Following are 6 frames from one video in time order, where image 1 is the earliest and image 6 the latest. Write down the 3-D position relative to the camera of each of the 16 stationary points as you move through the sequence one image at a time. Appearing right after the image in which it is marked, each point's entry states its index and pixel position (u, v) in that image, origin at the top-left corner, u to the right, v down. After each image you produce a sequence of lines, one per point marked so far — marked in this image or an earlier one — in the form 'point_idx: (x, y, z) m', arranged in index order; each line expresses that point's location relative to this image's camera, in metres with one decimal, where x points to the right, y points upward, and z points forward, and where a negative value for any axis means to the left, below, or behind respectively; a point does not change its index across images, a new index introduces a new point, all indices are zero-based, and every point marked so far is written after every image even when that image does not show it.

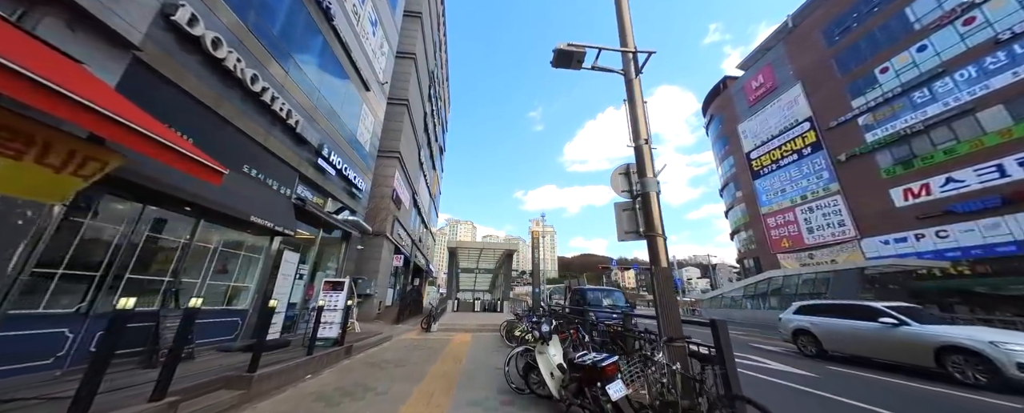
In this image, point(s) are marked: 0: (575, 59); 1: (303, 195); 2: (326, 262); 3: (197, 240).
0: (+0.9, +2.1, +4.0) m
1: (-5.6, +0.3, +7.3) m
2: (-6.1, -1.8, +9.1) m
3: (-5.7, -0.6, +4.9) m
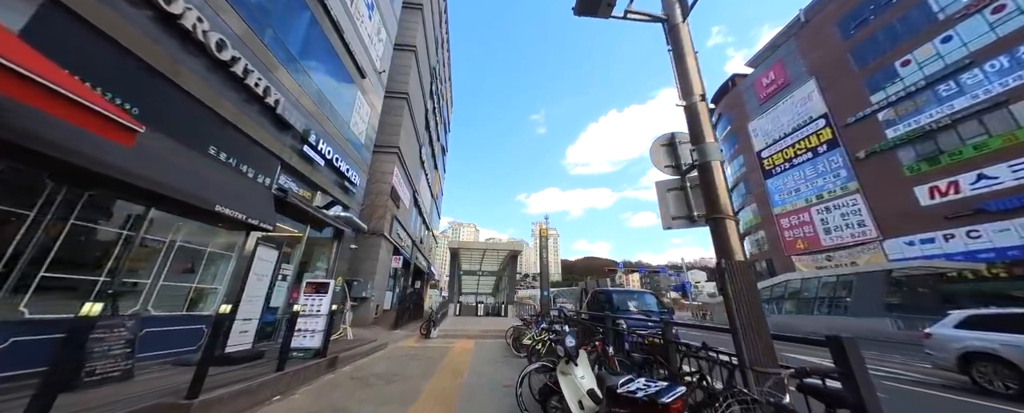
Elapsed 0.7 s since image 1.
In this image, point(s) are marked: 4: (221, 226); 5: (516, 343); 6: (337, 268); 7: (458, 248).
0: (+1.1, +2.3, +3.1) m
1: (-5.4, +0.5, +6.6) m
2: (-5.9, -1.6, +8.3) m
3: (-5.5, -0.4, +4.1) m
4: (-5.5, -0.4, +5.2) m
5: (+0.1, -3.9, +7.7) m
6: (-5.8, -2.1, +9.1) m
7: (-3.6, -2.8, +18.6) m
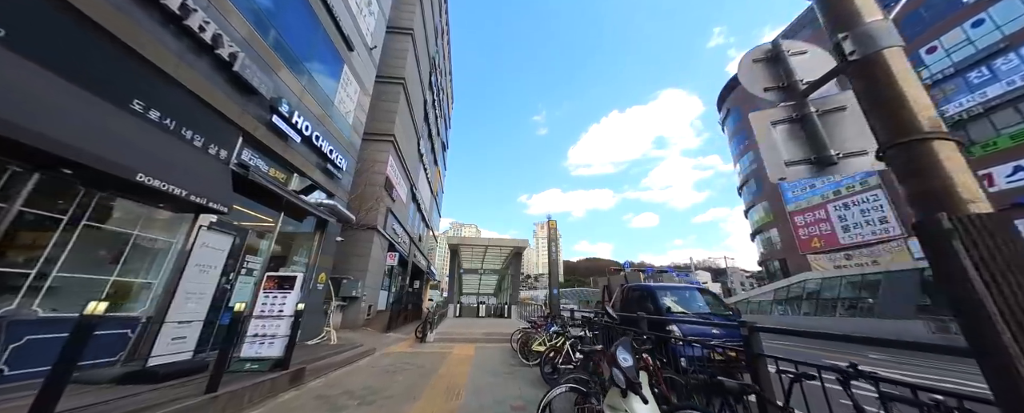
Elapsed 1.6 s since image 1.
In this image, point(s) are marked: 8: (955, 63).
0: (+1.2, +2.8, +2.1) m
1: (-5.3, +0.9, +5.5) m
2: (-5.8, -1.2, +7.3) m
3: (-5.4, 0.0, +3.1) m
4: (-5.3, 0.0, +4.2) m
5: (+0.3, -3.5, +6.6) m
6: (-5.6, -1.7, +8.1) m
7: (-3.4, -2.4, +17.6) m
8: (+31.7, +10.2, +19.7) m
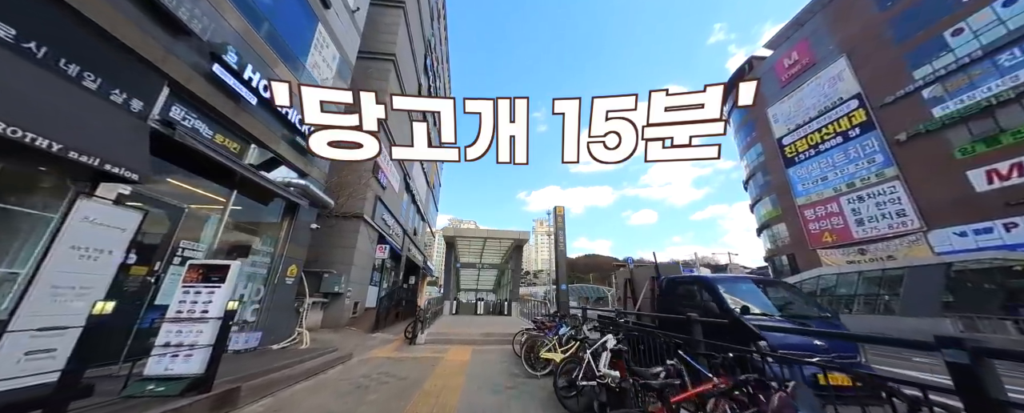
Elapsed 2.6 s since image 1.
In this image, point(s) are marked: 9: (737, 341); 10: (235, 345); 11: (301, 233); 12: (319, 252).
0: (+1.3, +3.2, +0.9) m
1: (-5.2, +1.3, +4.3) m
2: (-5.7, -0.8, +6.1) m
3: (-5.3, +0.4, +1.9) m
4: (-5.3, +0.5, +3.0) m
5: (+0.4, -3.0, +5.5) m
6: (-5.5, -1.2, +6.9) m
7: (-3.4, -1.8, +16.4) m
8: (+31.7, +10.8, +18.5) m
9: (+2.6, -1.5, +3.1) m
10: (-5.4, -2.7, +5.4) m
11: (-5.5, -0.7, +7.2) m
12: (-7.1, -1.7, +10.2) m
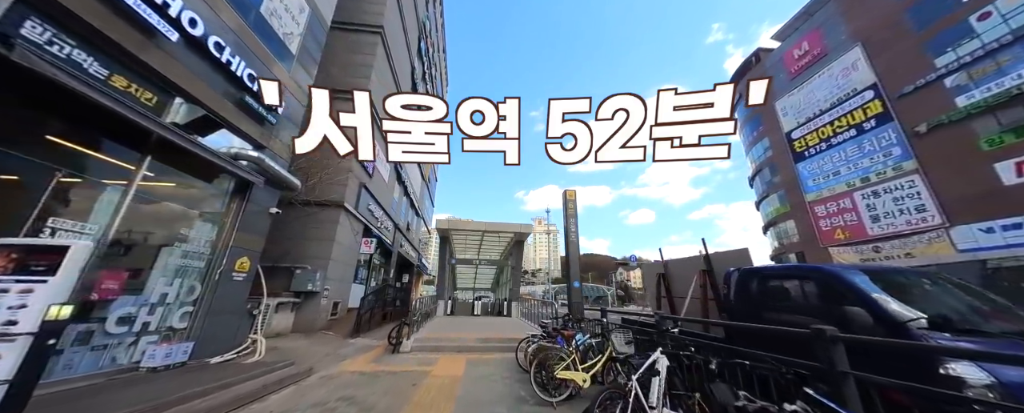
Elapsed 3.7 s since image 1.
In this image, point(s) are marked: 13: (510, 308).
0: (+1.4, +3.6, -0.4) m
1: (-5.1, +1.8, +3.0) m
2: (-5.6, -0.3, +4.8) m
3: (-5.2, +0.9, +0.6) m
4: (-5.2, +0.9, +1.7) m
5: (+0.4, -2.6, +4.2) m
6: (-5.5, -0.8, +5.6) m
7: (-3.4, -1.4, +15.1) m
8: (+31.7, +11.2, +17.4) m
9: (+2.7, -1.1, +1.8) m
10: (-5.3, -2.3, +4.1) m
11: (-5.4, -0.2, +5.9) m
12: (-7.1, -1.2, +8.8) m
13: (-0.1, -5.8, +15.7) m
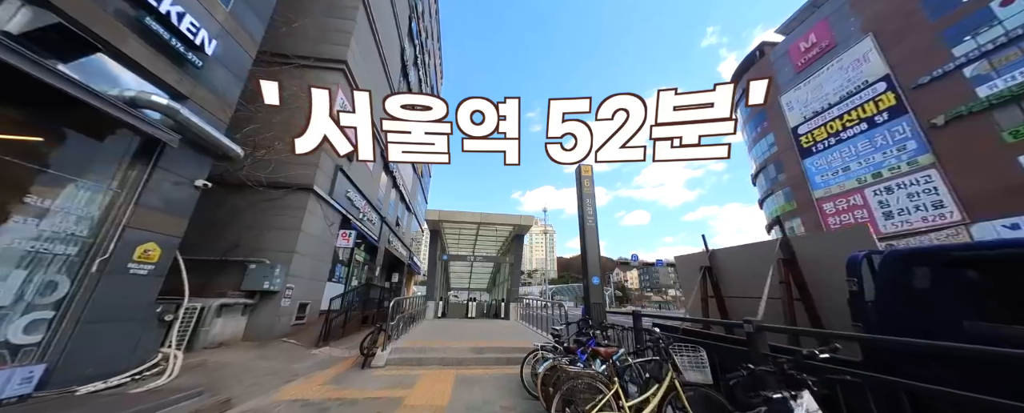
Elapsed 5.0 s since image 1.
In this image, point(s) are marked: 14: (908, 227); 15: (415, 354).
0: (+1.5, +4.0, -1.8) m
1: (-5.0, +2.2, +1.5) m
2: (-5.6, +0.2, +3.3) m
3: (-5.1, +1.3, -0.9) m
4: (-5.1, +1.4, +0.2) m
5: (+0.5, -2.2, +2.8) m
6: (-5.4, -0.3, +4.1) m
7: (-3.5, -0.9, +13.7) m
8: (+31.6, +11.5, +16.5) m
9: (+2.8, -0.7, +0.5) m
10: (-5.3, -1.8, +2.6) m
11: (-5.4, +0.2, +4.4) m
12: (-7.0, -0.7, +7.3) m
13: (-0.2, -5.4, +14.3) m
14: (+30.0, -1.4, +20.7) m
15: (-2.0, -3.2, +5.9) m
